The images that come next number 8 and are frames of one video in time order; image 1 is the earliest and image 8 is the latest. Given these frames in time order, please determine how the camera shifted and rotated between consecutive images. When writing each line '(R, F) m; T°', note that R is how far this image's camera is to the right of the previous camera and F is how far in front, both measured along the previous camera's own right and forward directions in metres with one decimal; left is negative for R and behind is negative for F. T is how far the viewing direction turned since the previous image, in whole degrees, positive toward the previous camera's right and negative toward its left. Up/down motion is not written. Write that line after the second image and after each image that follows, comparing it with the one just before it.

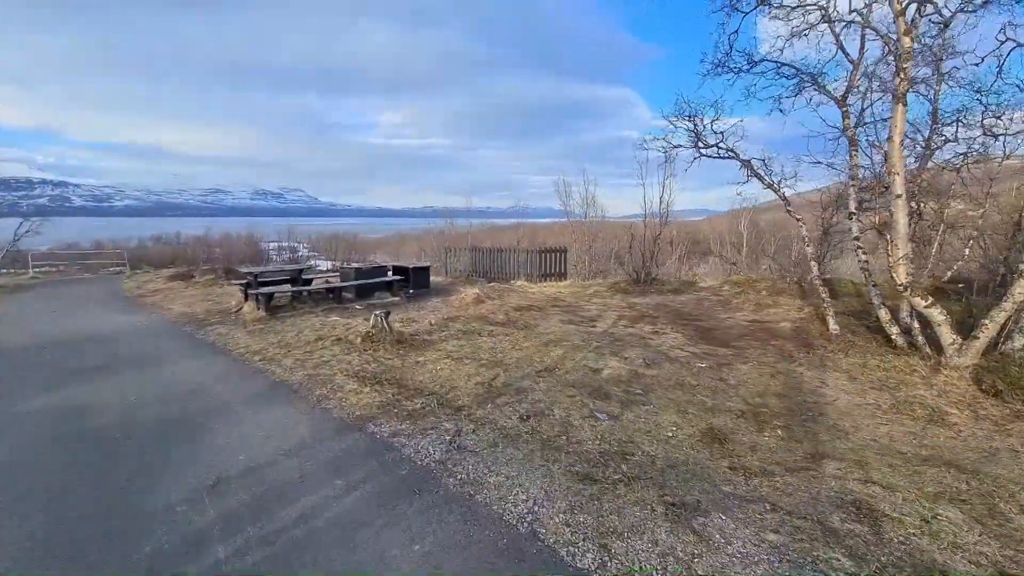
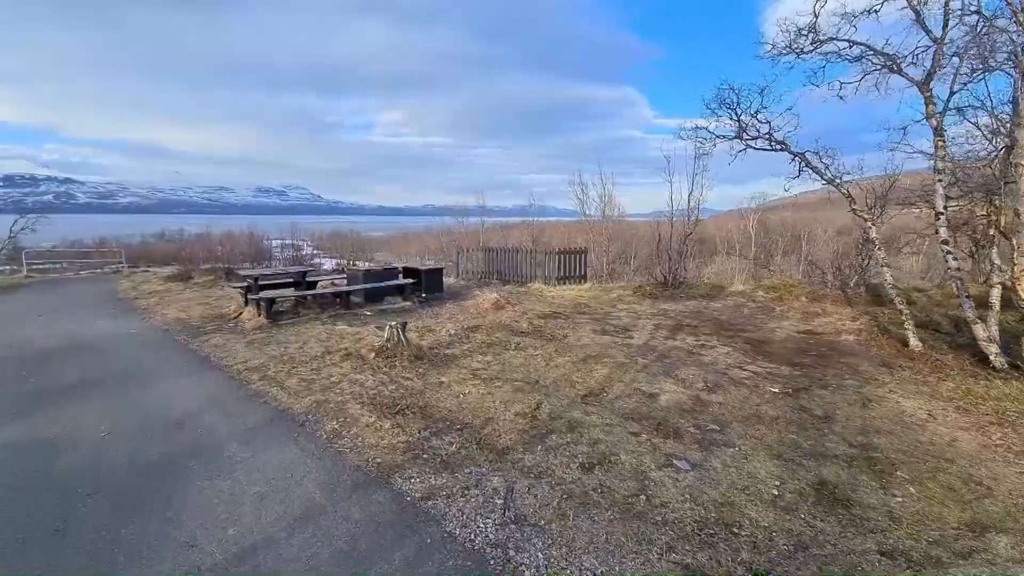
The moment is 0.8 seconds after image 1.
(-0.5, +0.8) m; 0°
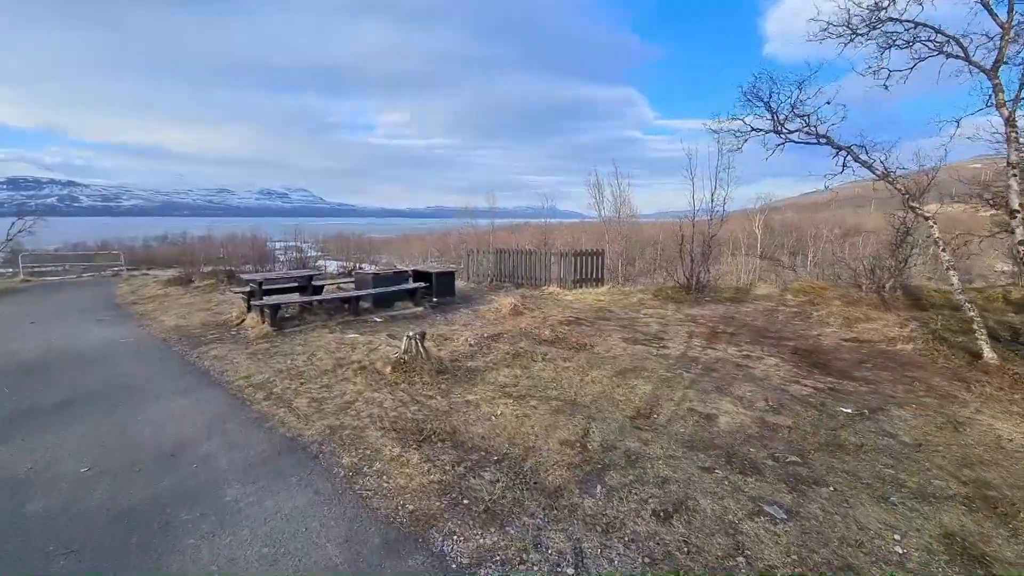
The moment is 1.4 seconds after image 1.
(-0.4, +0.6) m; 0°
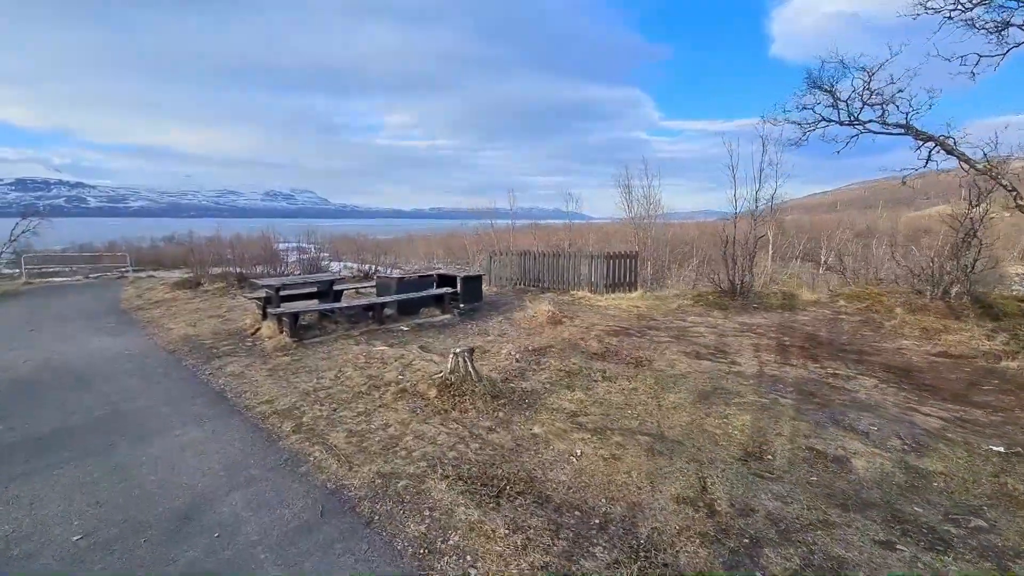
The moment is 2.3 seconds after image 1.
(-0.7, +0.7) m; -1°
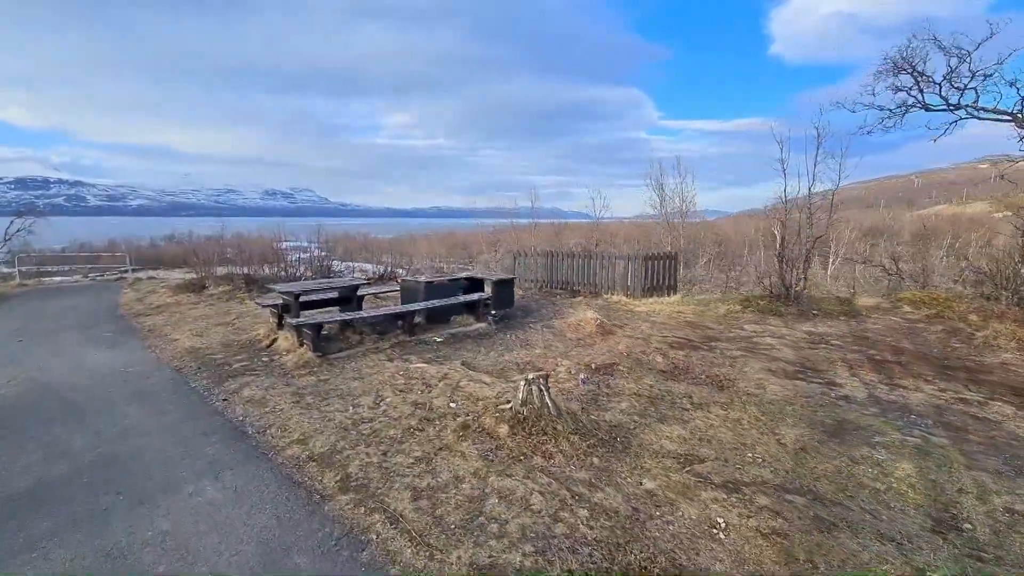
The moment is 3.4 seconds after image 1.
(-0.8, +0.8) m; 0°
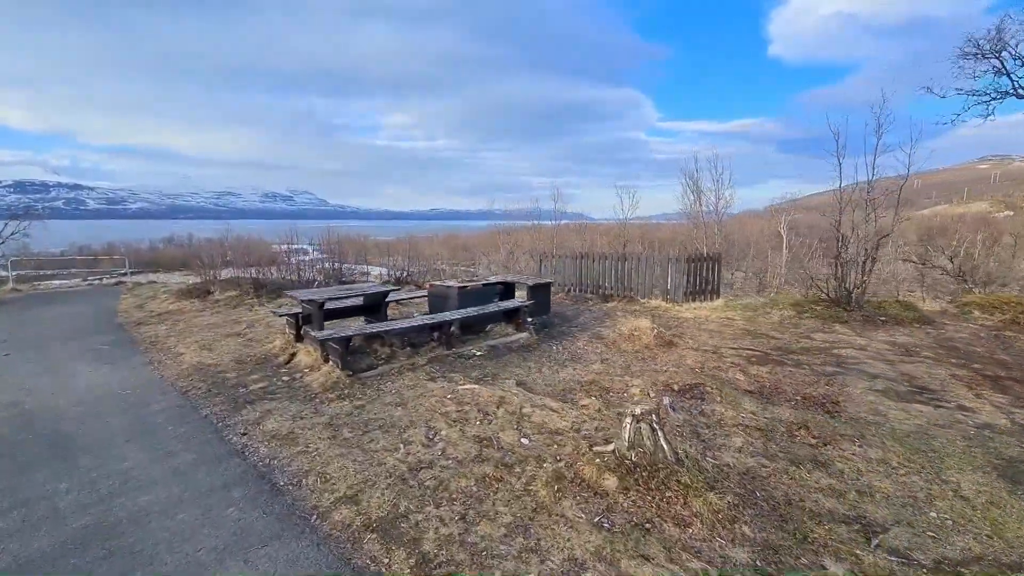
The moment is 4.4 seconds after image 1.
(-0.8, +0.8) m; 0°
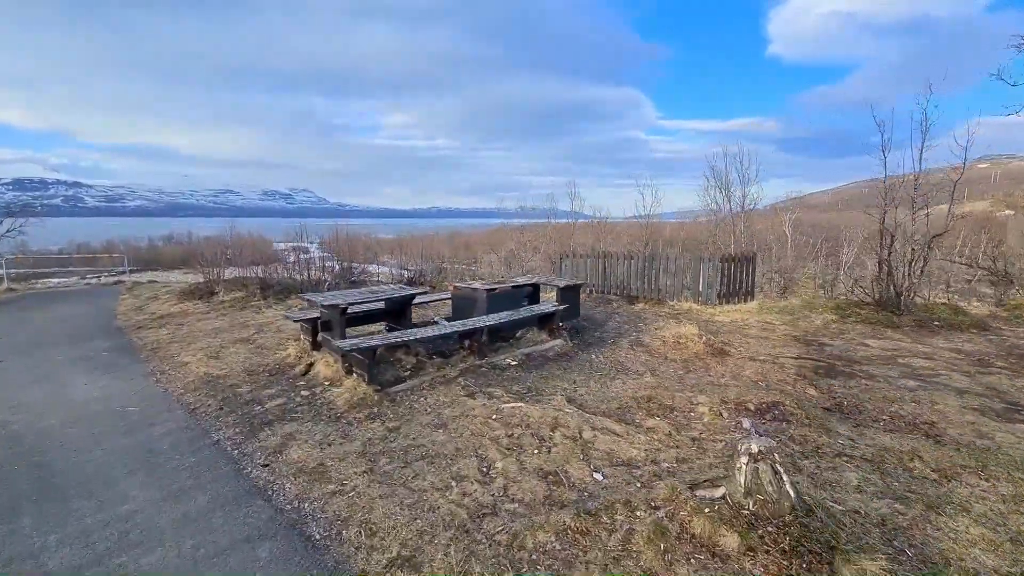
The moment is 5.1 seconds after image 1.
(-0.6, +0.5) m; 0°
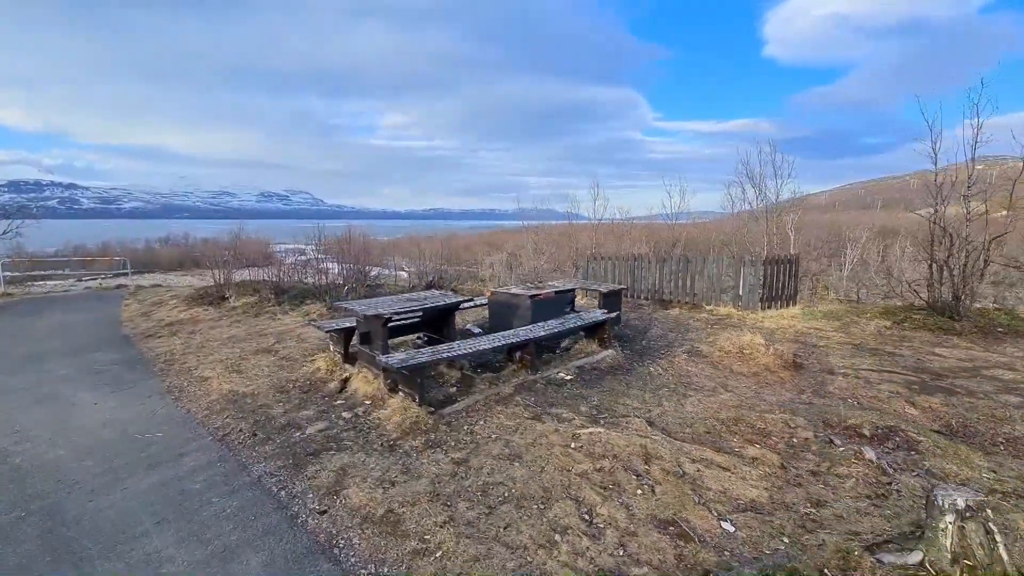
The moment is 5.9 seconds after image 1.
(-0.7, +0.5) m; 0°
